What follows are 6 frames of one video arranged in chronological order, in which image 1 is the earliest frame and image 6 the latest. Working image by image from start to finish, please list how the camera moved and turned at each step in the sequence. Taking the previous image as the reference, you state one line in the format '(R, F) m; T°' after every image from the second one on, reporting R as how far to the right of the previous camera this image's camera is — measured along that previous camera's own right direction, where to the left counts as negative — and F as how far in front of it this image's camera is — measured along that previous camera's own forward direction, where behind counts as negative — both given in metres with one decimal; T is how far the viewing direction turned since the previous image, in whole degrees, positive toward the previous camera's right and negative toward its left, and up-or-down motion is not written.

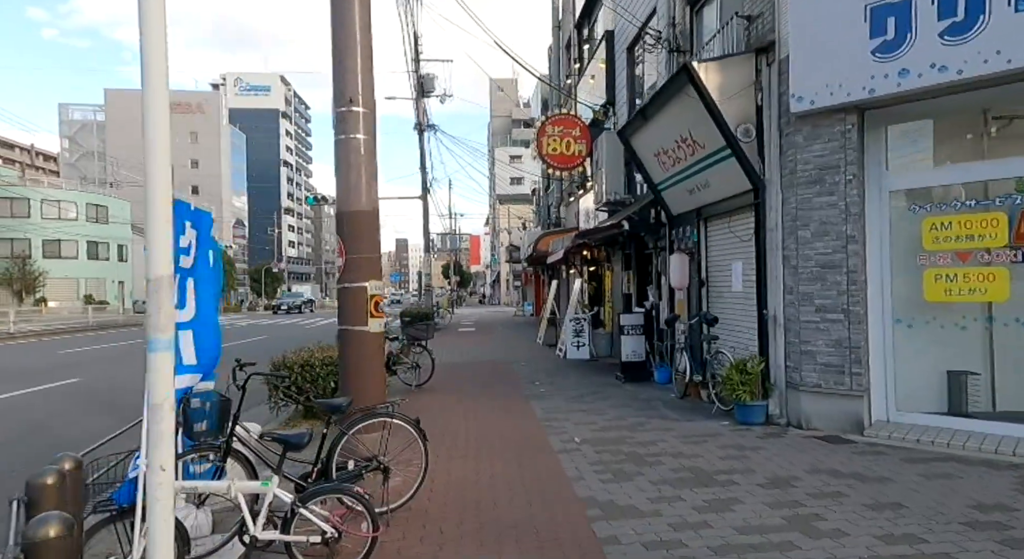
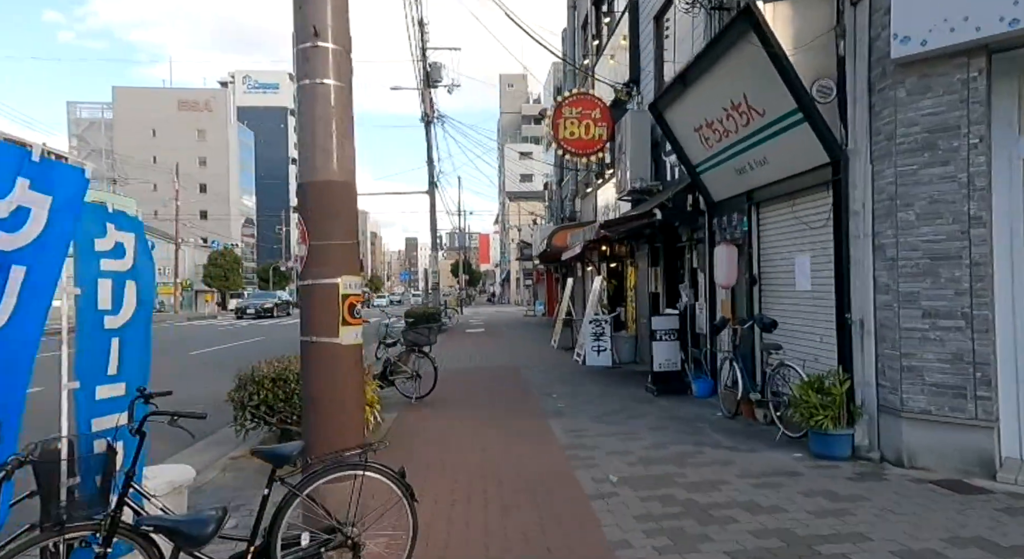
(-0.1, +1.5) m; -1°
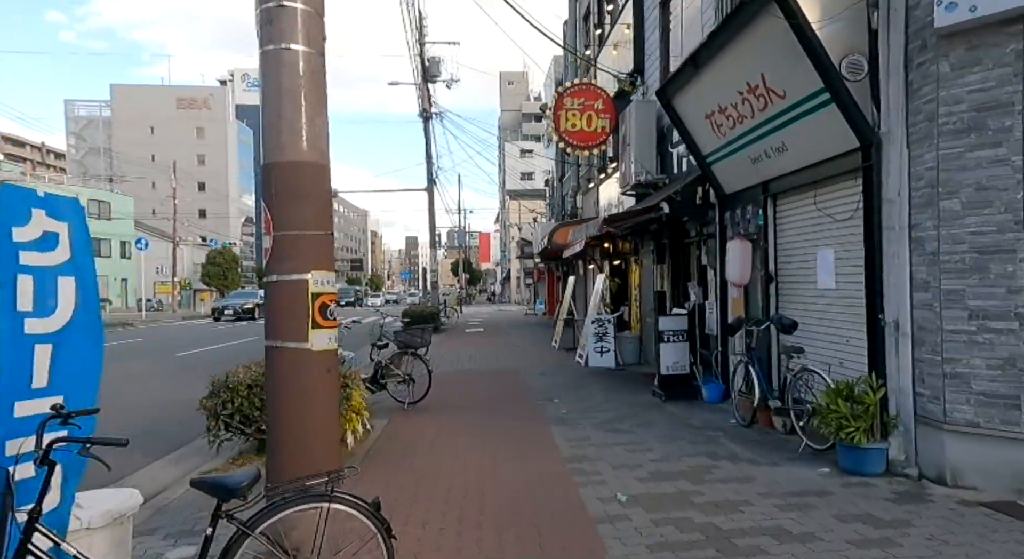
(0.0, +0.6) m; 0°
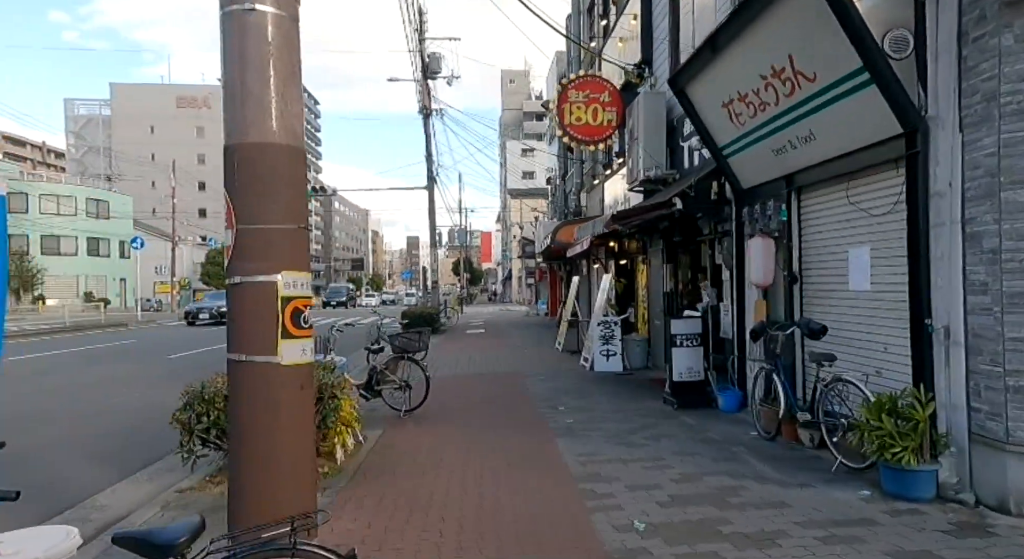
(0.0, +0.6) m; 0°
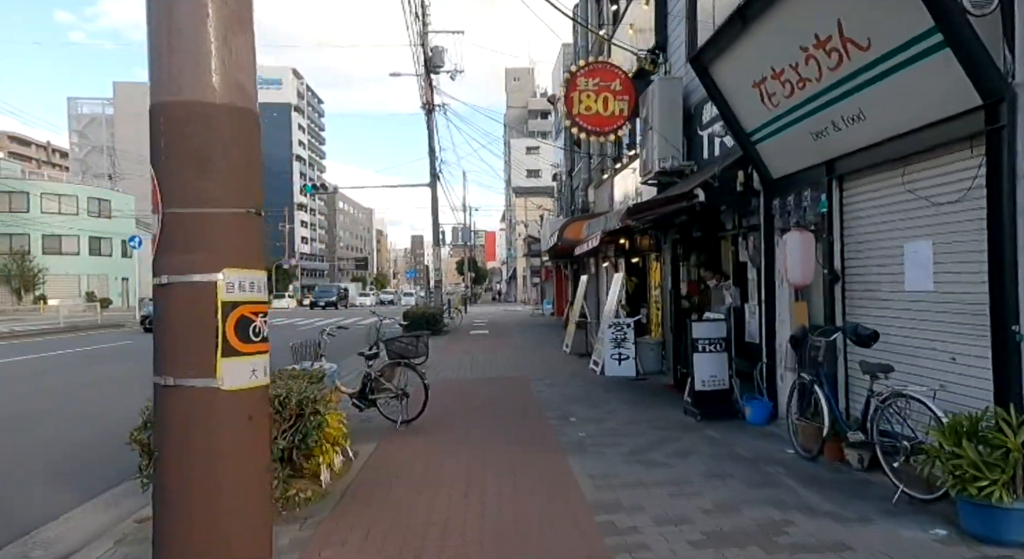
(0.0, +0.8) m; 0°
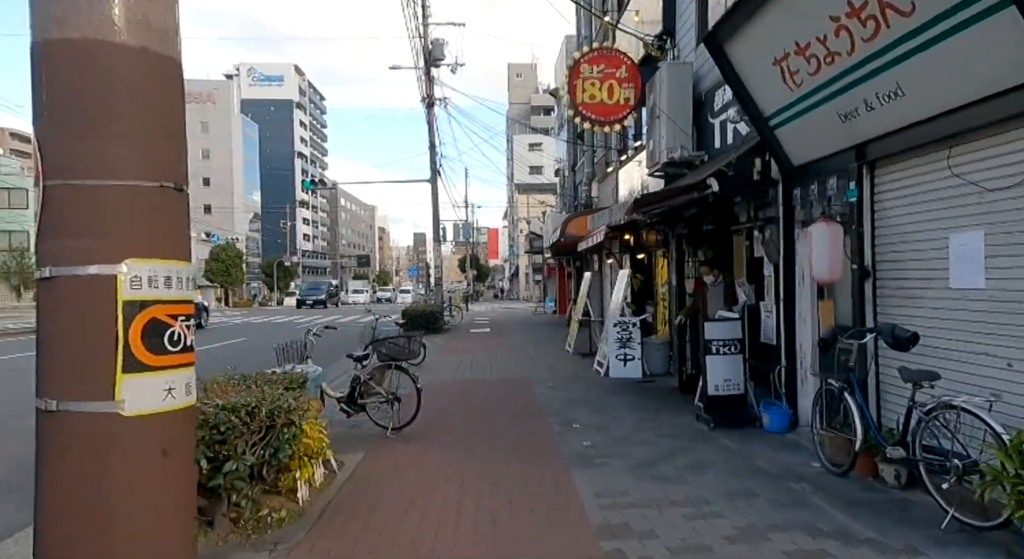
(0.0, +0.6) m; 0°
